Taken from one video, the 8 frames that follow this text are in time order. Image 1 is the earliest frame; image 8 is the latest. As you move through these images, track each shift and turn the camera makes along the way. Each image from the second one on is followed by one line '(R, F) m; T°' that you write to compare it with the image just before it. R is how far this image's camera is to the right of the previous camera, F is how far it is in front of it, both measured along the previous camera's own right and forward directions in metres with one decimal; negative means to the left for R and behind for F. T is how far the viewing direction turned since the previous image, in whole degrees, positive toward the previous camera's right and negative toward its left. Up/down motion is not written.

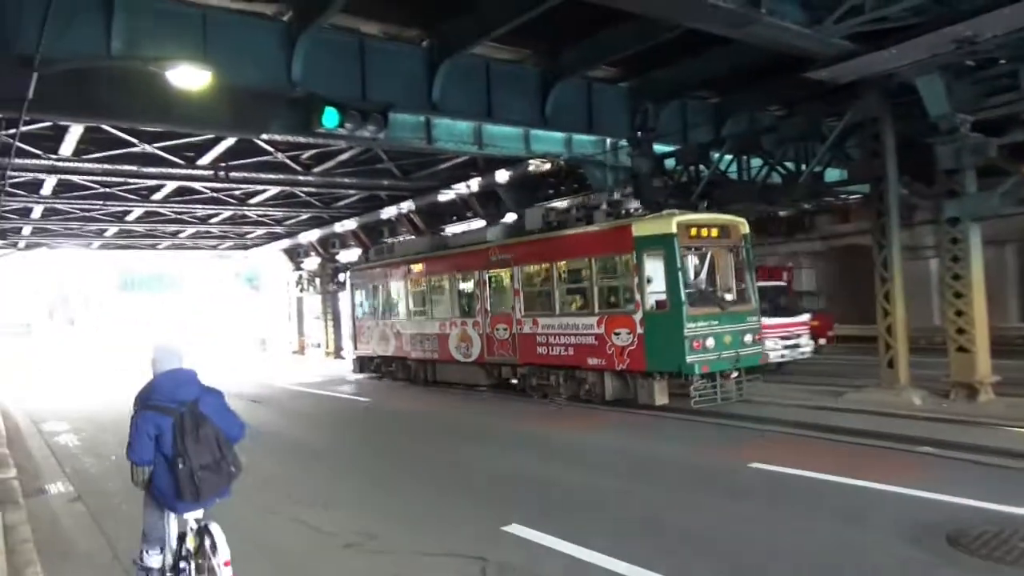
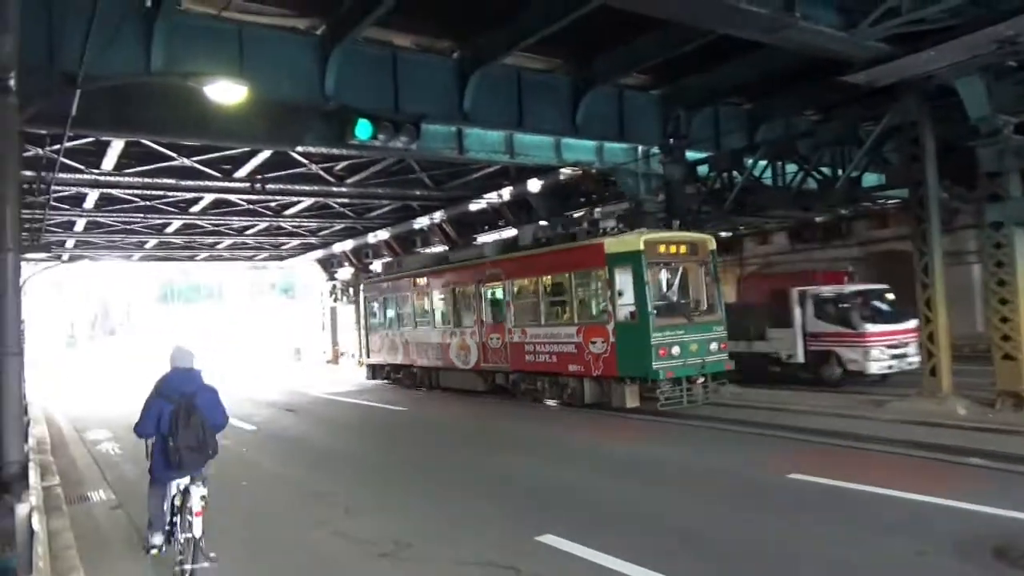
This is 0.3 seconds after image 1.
(0.0, 0.0) m; -2°
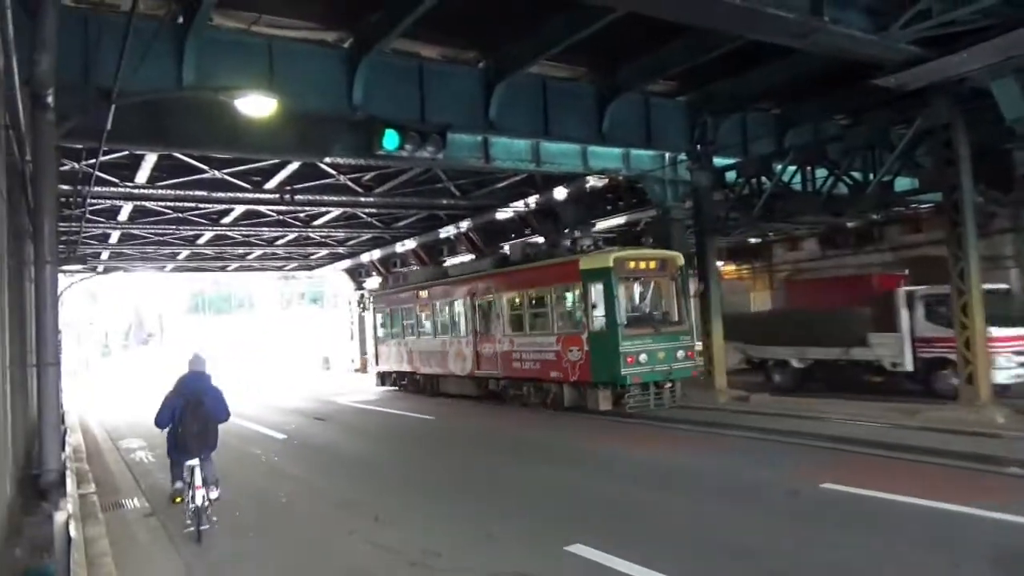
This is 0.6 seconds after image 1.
(0.0, 0.0) m; -2°
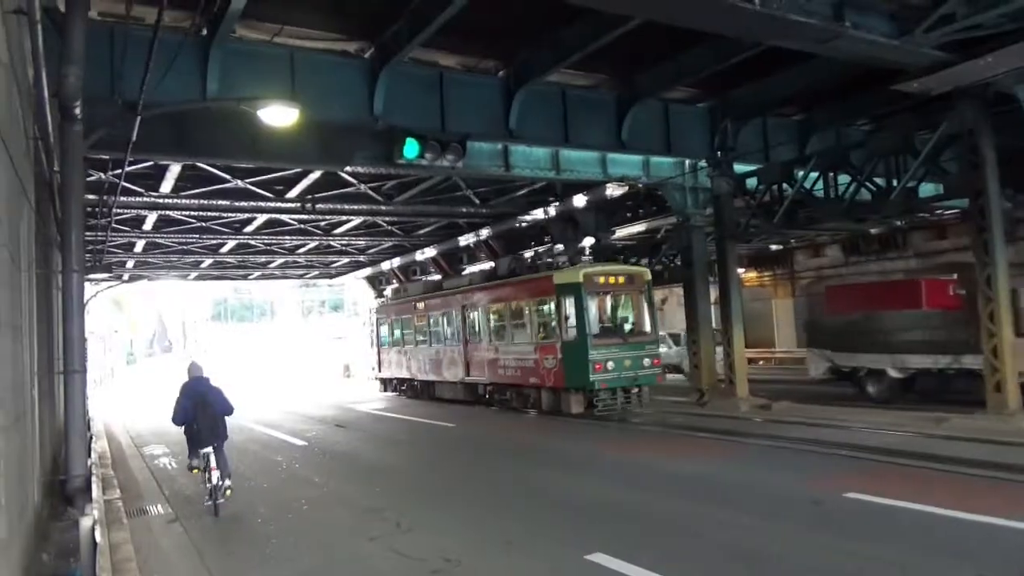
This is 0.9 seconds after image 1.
(0.0, 0.0) m; -1°
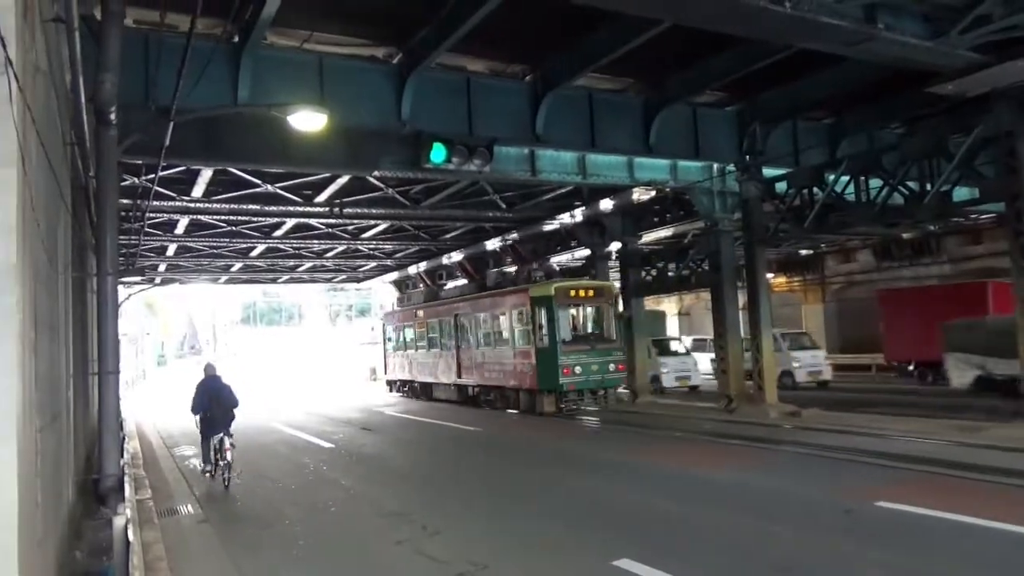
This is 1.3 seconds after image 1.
(0.0, 0.0) m; -2°
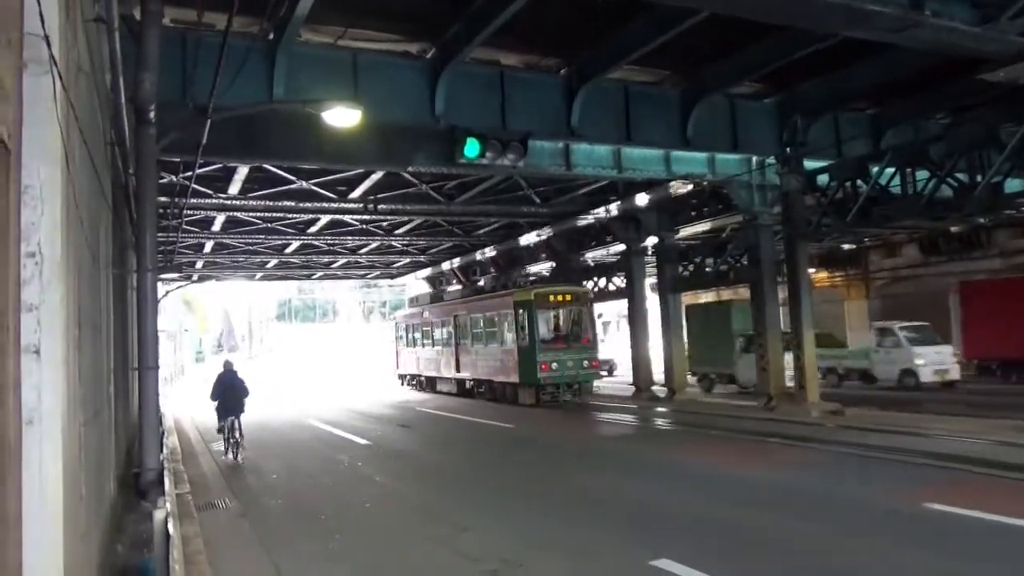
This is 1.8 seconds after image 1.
(0.0, +0.2) m; -3°
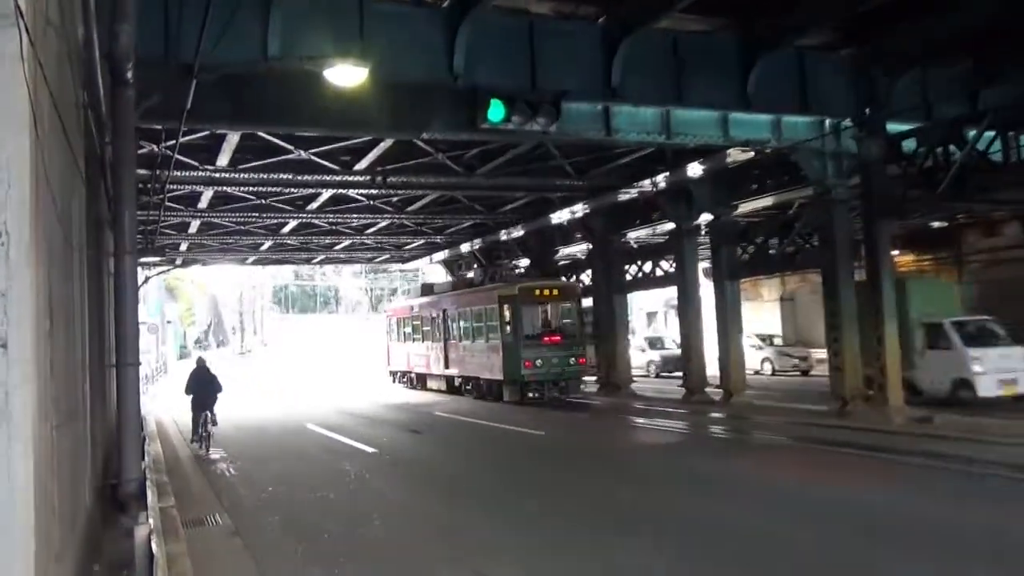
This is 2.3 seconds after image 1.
(-0.2, +2.9) m; -2°
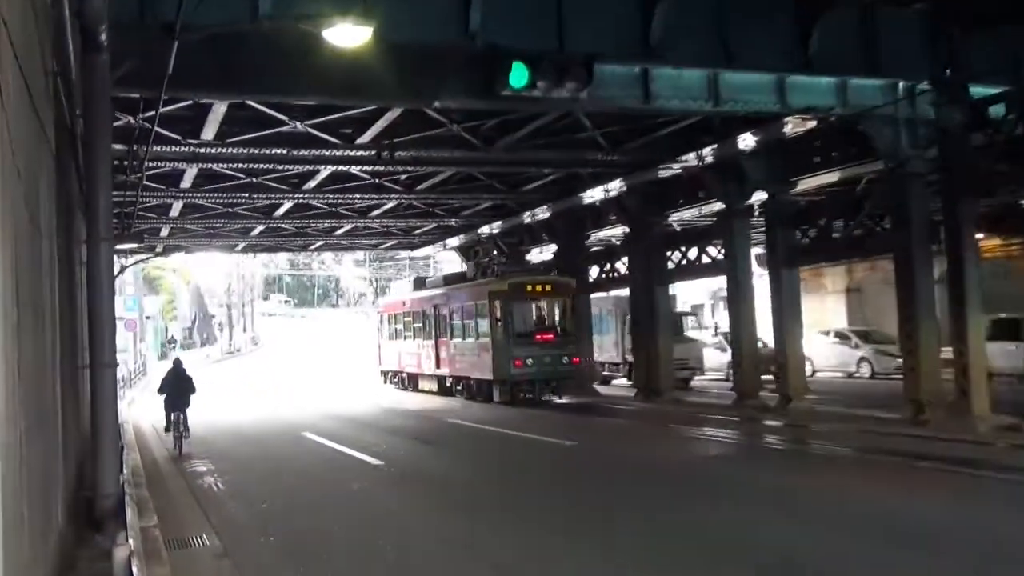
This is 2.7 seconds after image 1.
(-0.2, +2.2) m; -1°
